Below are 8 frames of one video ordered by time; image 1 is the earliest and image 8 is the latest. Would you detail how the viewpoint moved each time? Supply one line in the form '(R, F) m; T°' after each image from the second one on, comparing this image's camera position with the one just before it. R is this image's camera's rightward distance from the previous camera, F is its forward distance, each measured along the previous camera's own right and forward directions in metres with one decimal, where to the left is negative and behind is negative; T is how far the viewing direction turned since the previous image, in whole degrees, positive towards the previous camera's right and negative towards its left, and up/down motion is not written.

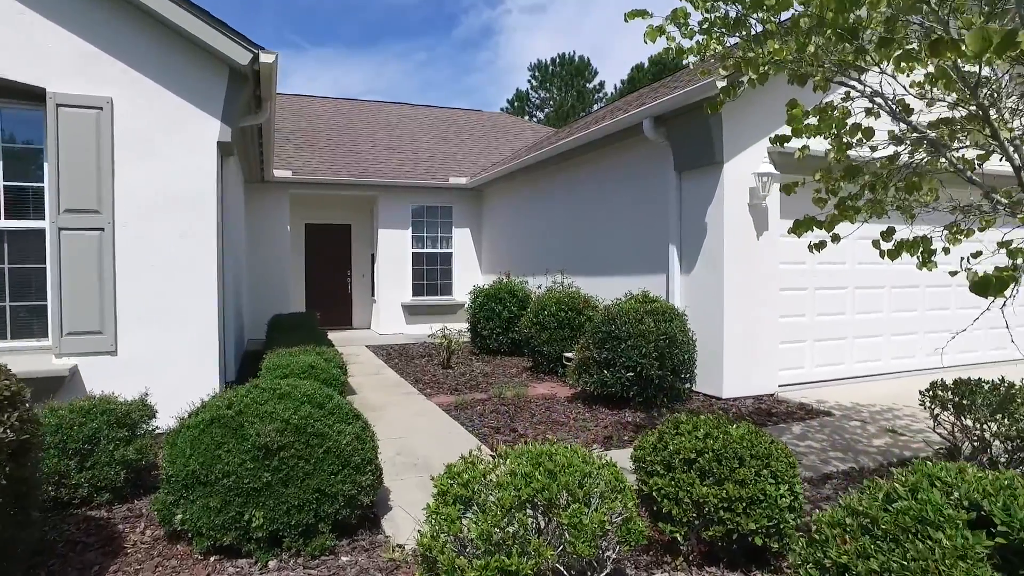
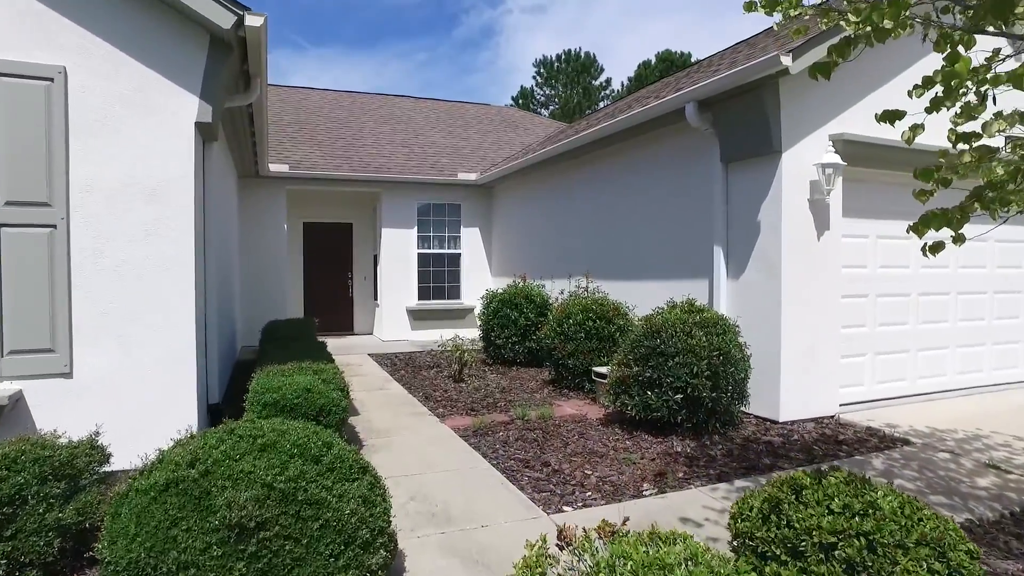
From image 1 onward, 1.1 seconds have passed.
(-0.1, +0.8) m; 0°
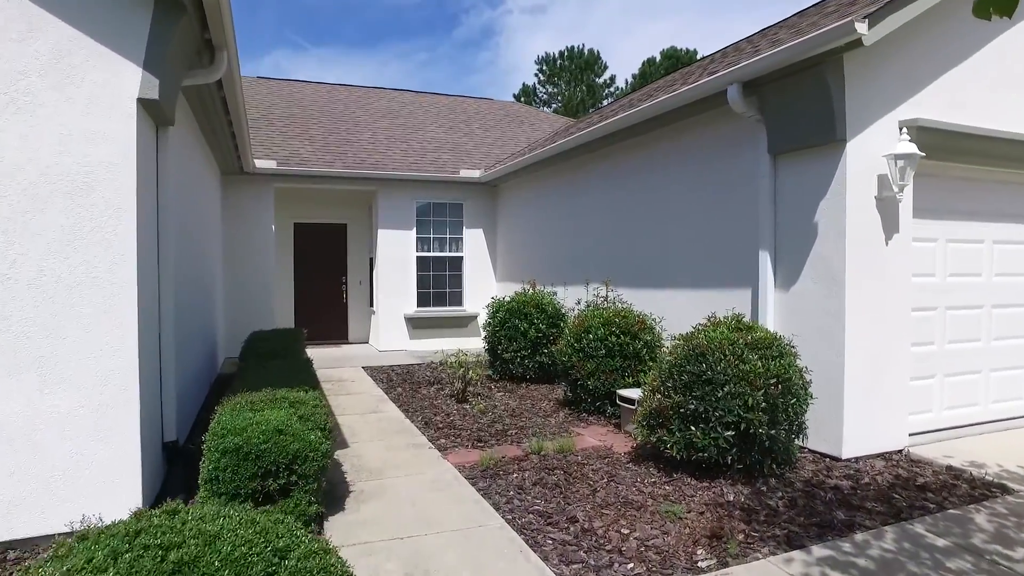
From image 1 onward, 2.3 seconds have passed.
(-0.1, +0.8) m; 0°
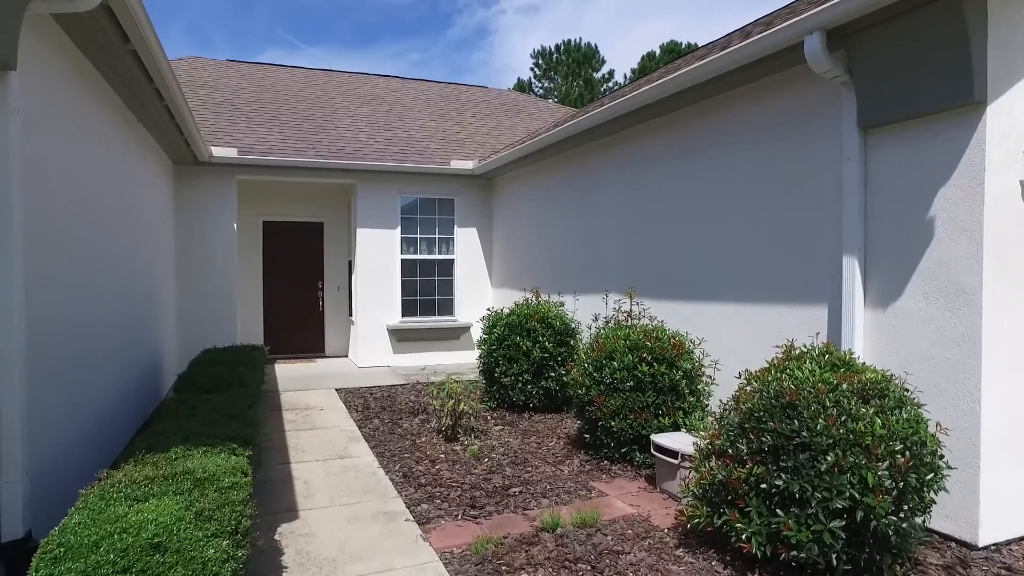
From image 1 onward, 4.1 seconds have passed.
(0.0, +1.3) m; 0°
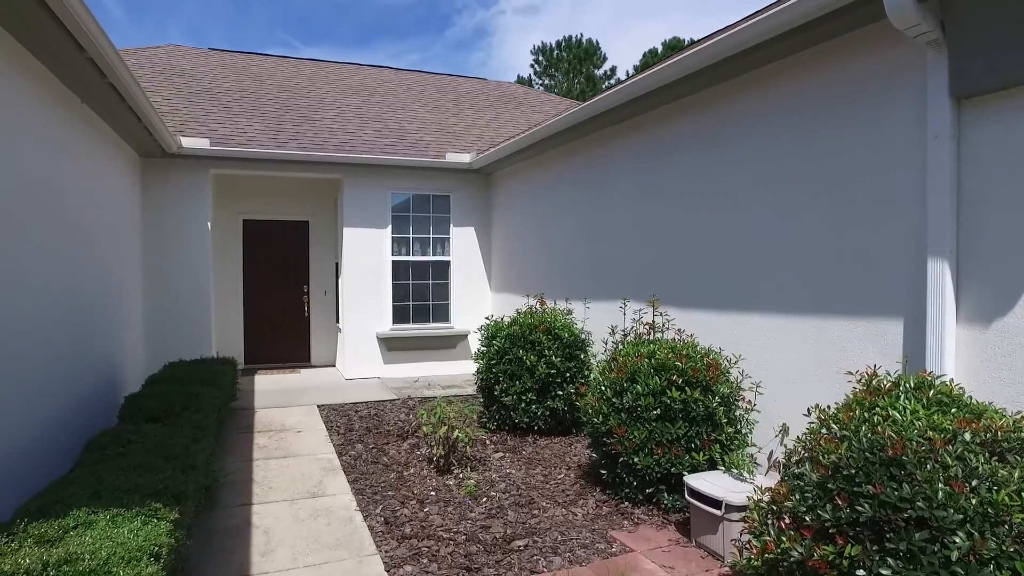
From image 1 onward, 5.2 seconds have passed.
(0.0, +0.8) m; 0°
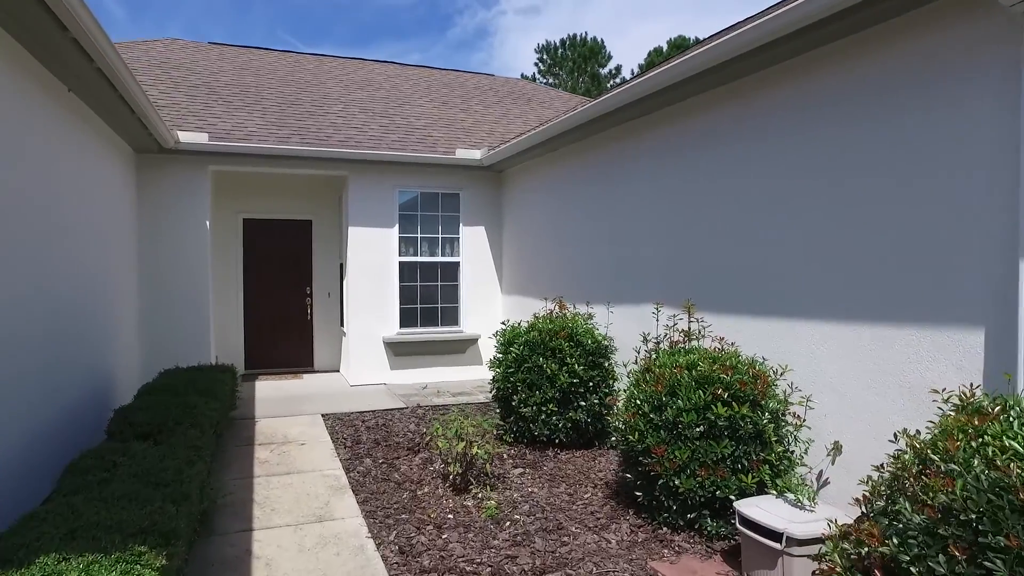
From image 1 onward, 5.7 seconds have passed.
(-0.1, +0.4) m; 0°
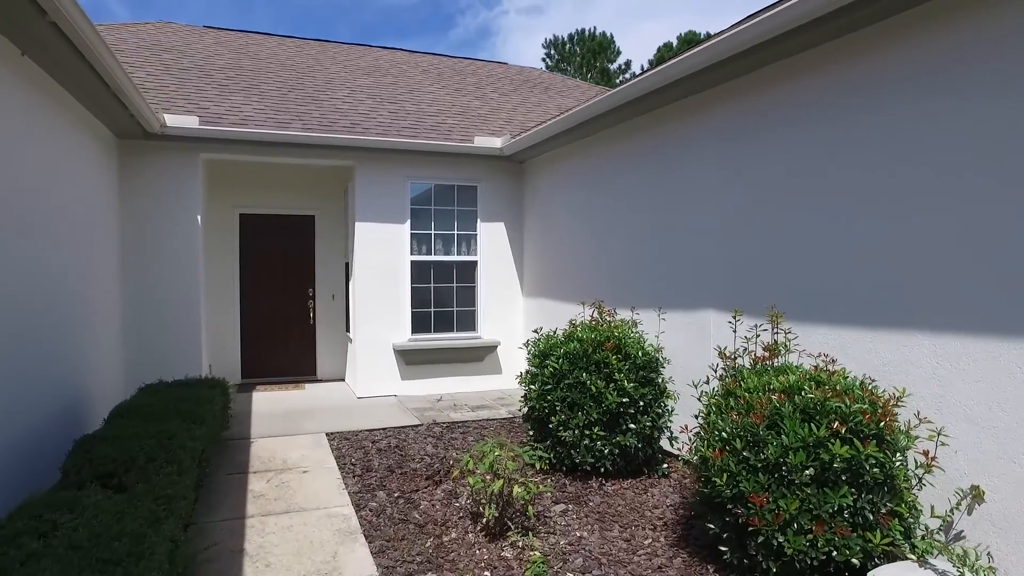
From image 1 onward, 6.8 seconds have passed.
(-0.2, +0.8) m; 0°
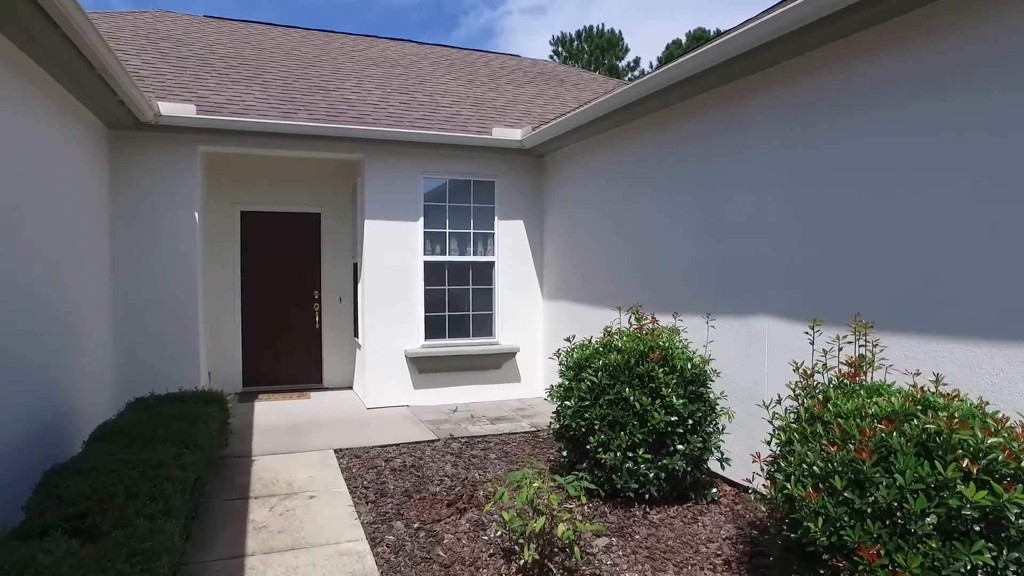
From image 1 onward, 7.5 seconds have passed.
(-0.1, +0.5) m; 0°
